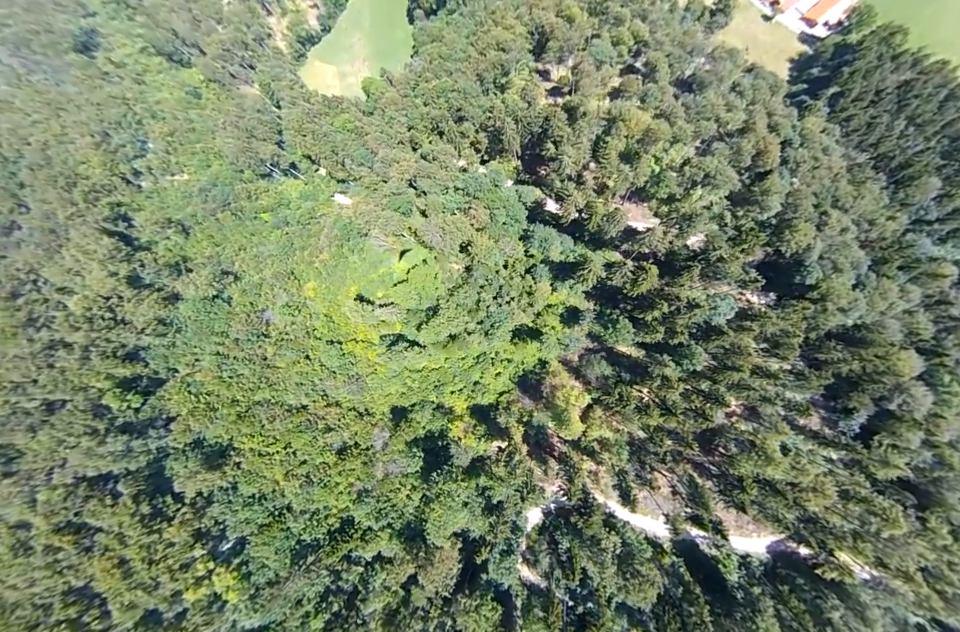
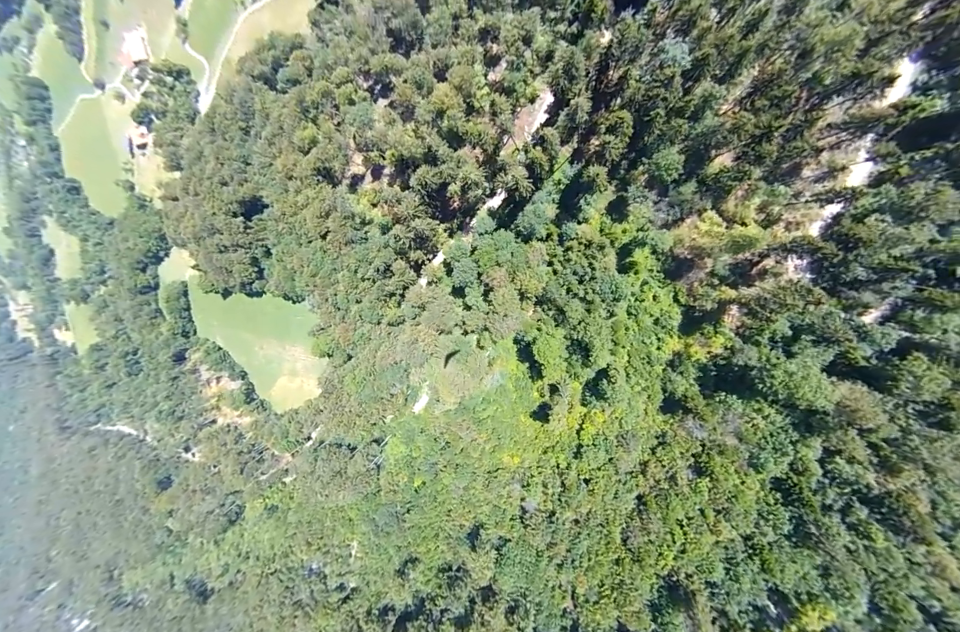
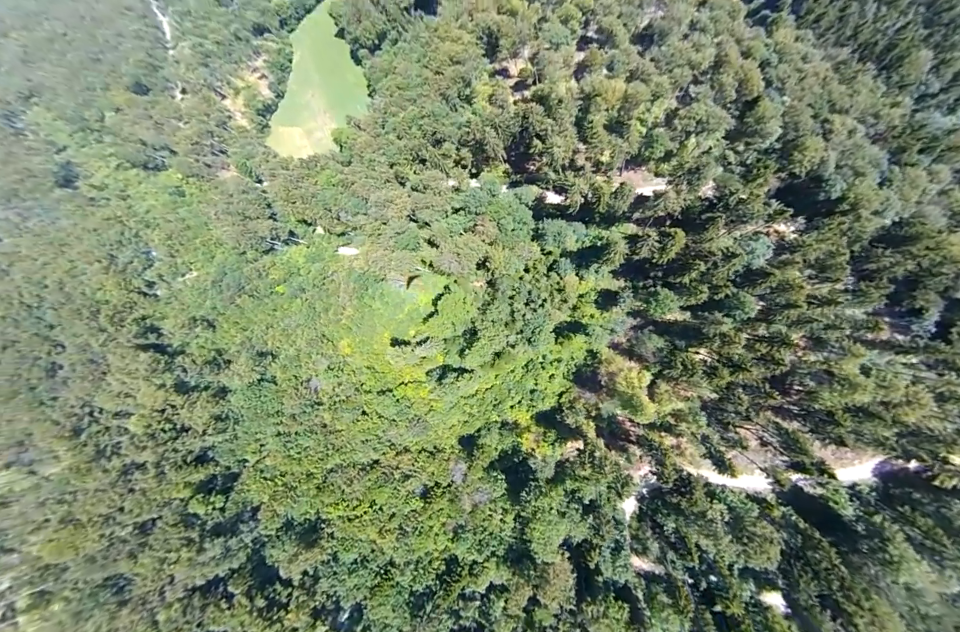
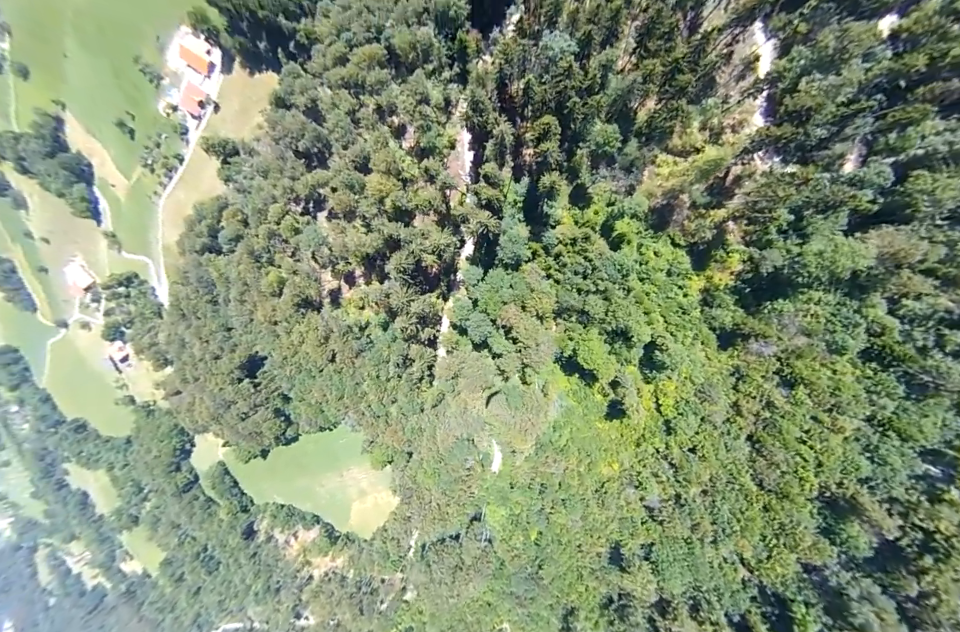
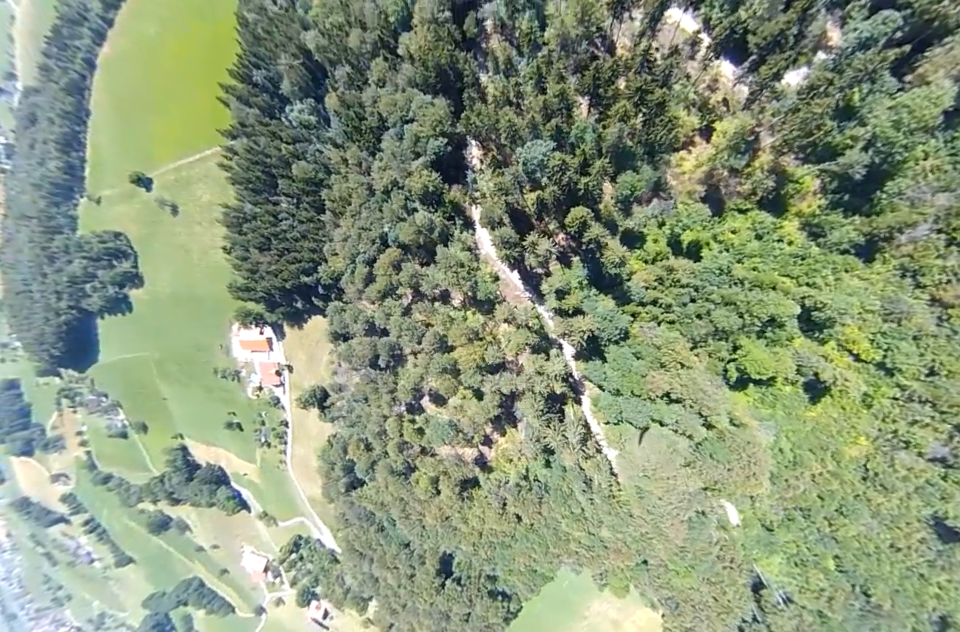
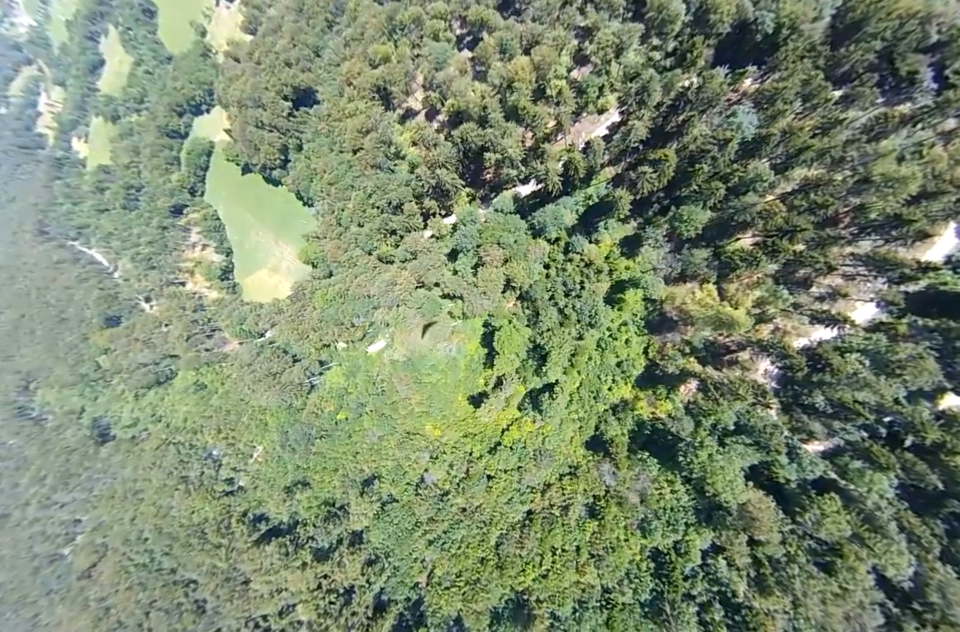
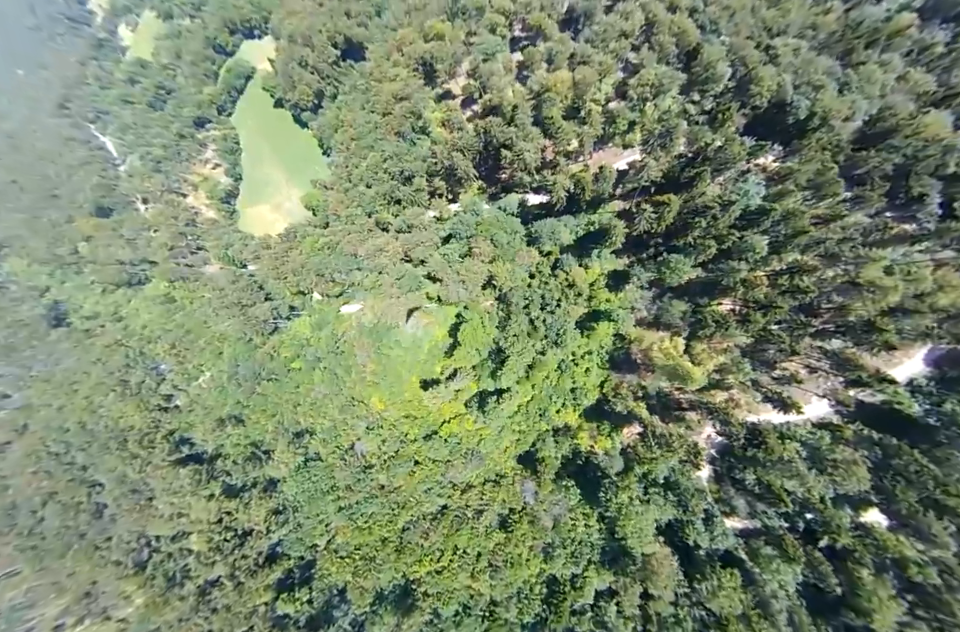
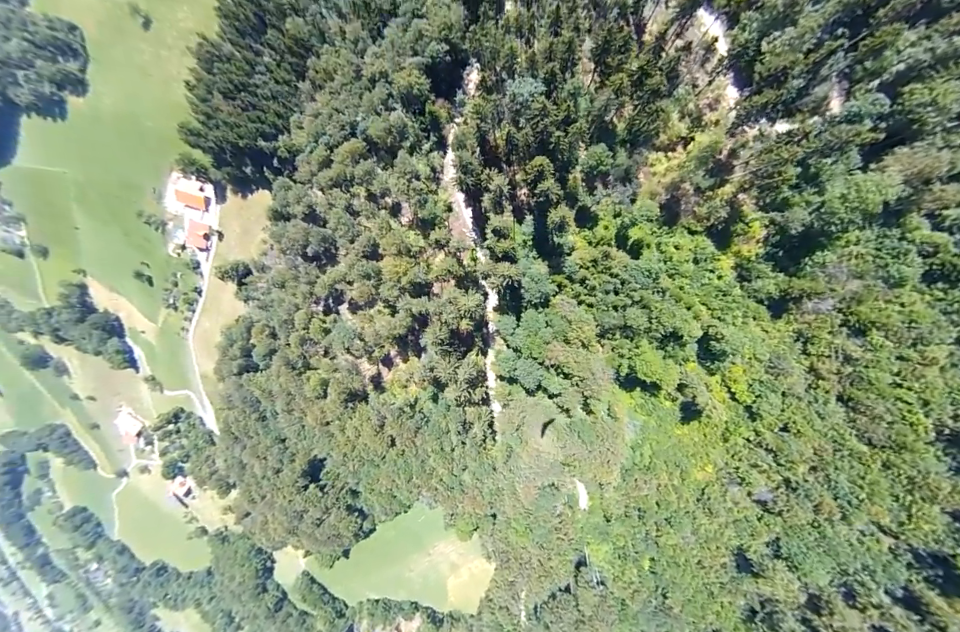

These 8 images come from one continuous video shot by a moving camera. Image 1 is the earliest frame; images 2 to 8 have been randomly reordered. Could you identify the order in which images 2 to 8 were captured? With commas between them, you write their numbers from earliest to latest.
3, 7, 6, 2, 4, 8, 5
